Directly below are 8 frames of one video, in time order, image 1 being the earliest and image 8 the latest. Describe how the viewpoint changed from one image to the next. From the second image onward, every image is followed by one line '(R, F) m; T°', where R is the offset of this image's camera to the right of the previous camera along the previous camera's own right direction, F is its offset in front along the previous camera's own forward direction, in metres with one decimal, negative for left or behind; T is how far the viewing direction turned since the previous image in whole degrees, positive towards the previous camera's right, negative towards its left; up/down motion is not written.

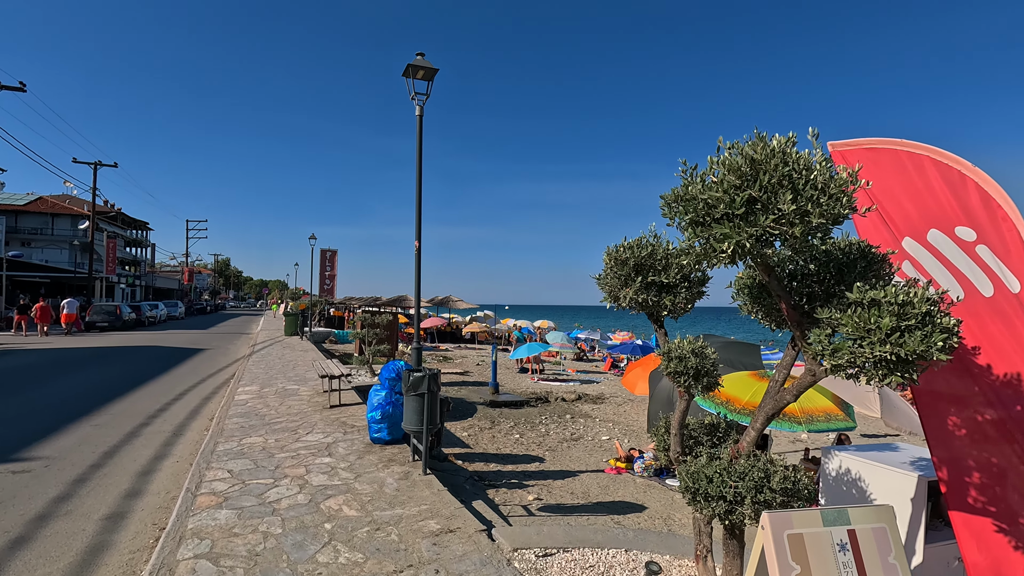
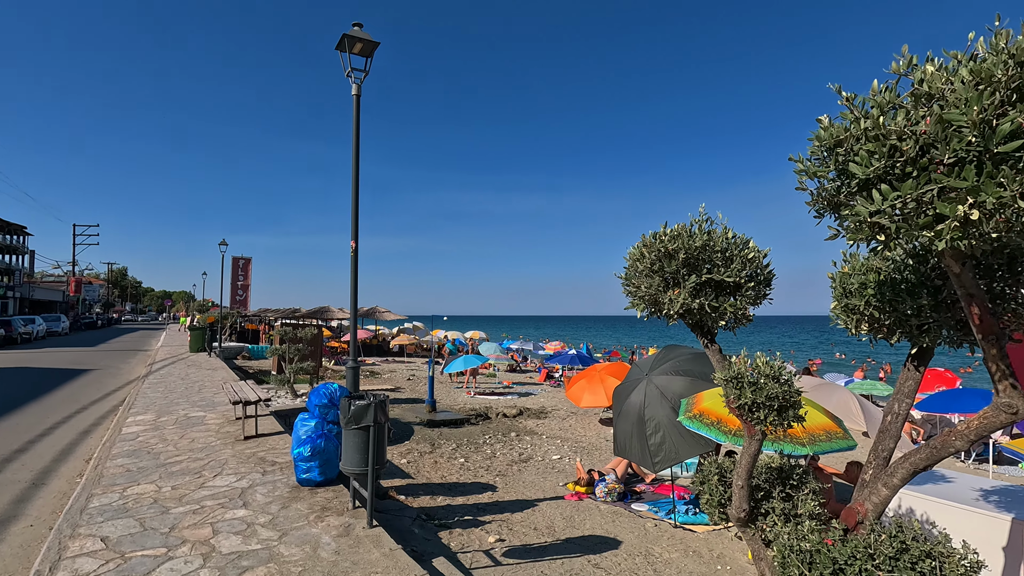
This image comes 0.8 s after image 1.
(-0.3, +0.9) m; +8°
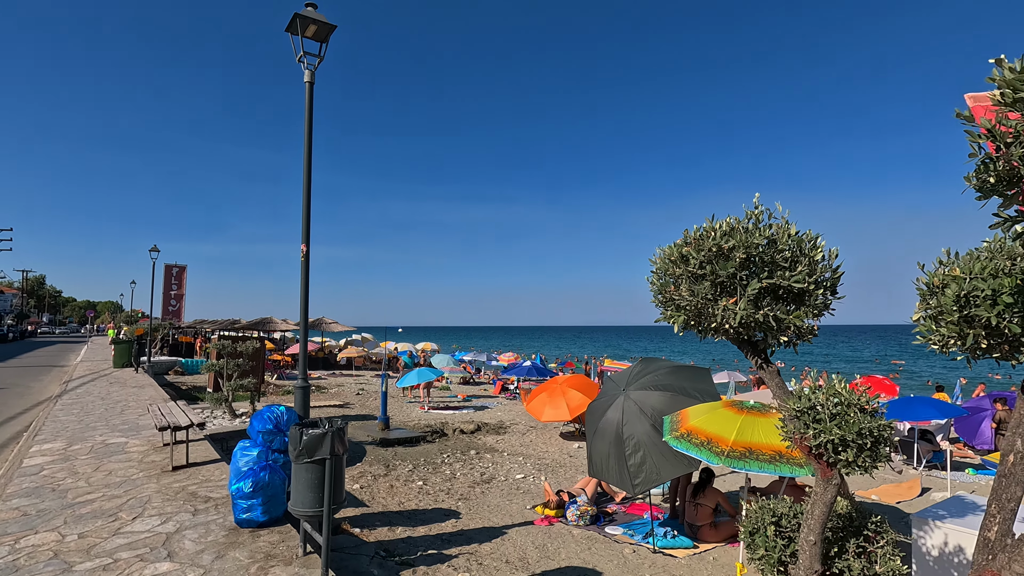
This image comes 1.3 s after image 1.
(-0.2, +0.5) m; +5°
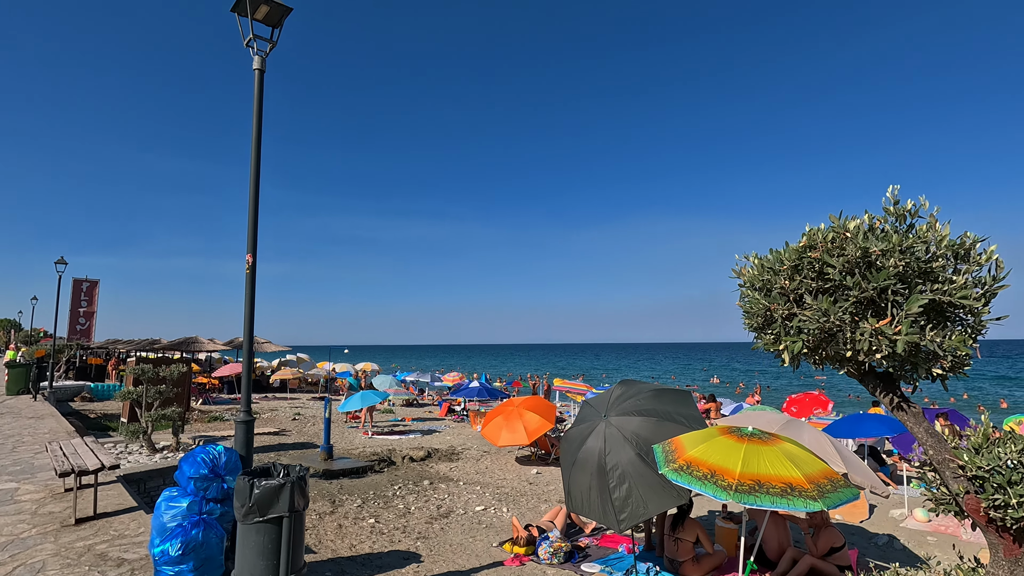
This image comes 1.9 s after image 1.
(-0.4, +0.6) m; +6°
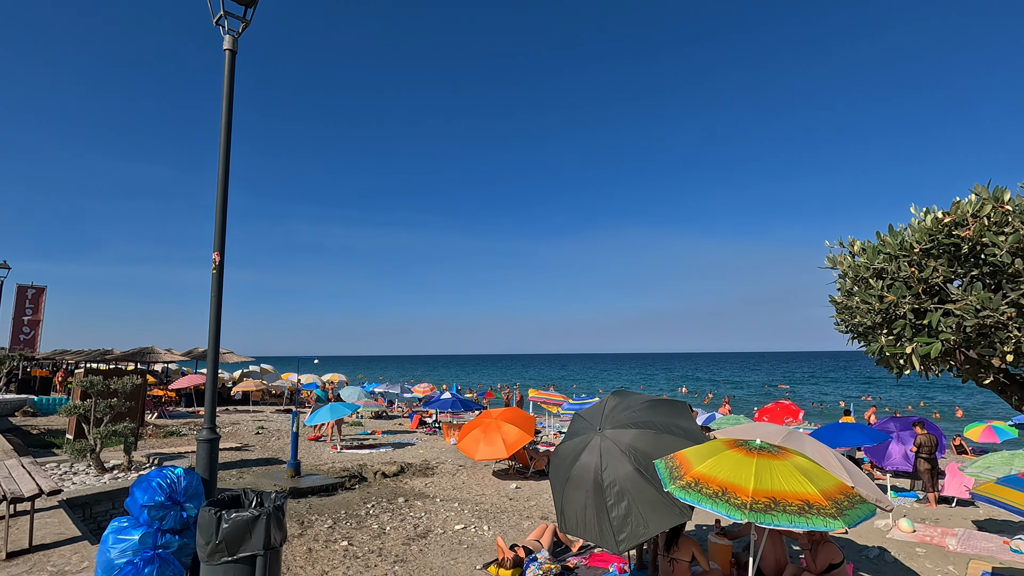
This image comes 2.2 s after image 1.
(-0.2, +0.4) m; +3°
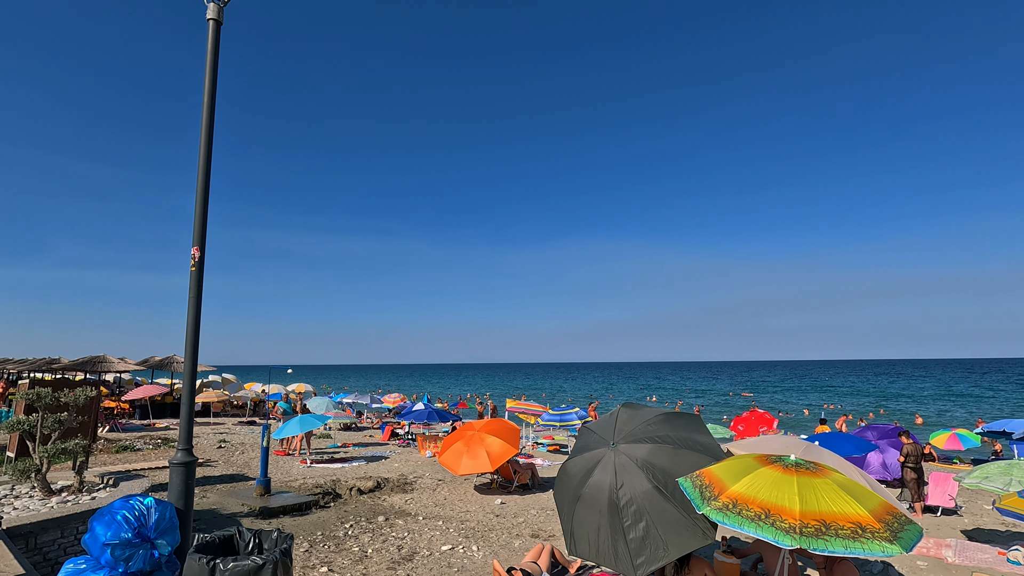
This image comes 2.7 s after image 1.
(-0.4, +0.4) m; +3°
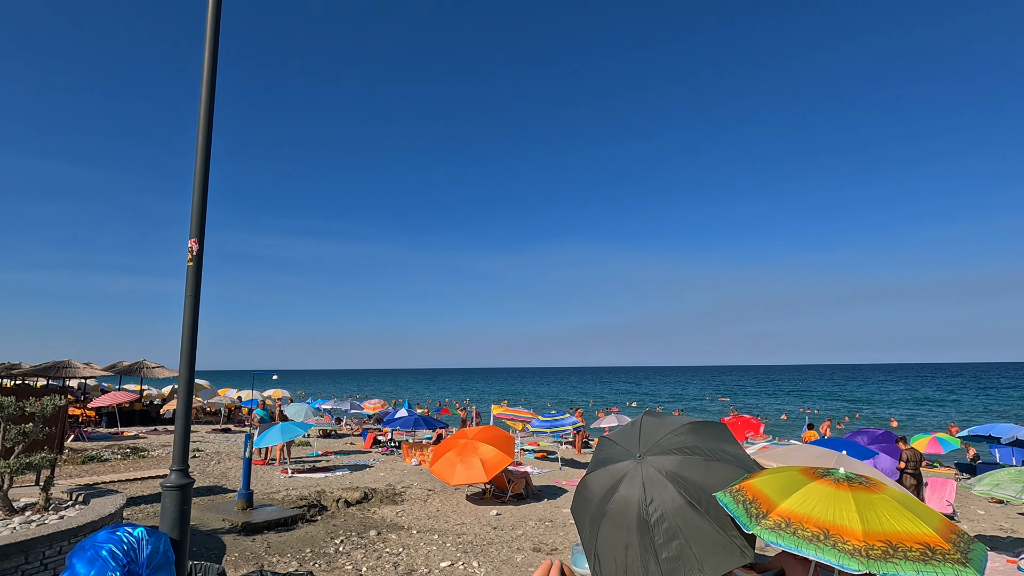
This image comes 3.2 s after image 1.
(-0.4, +0.4) m; +2°
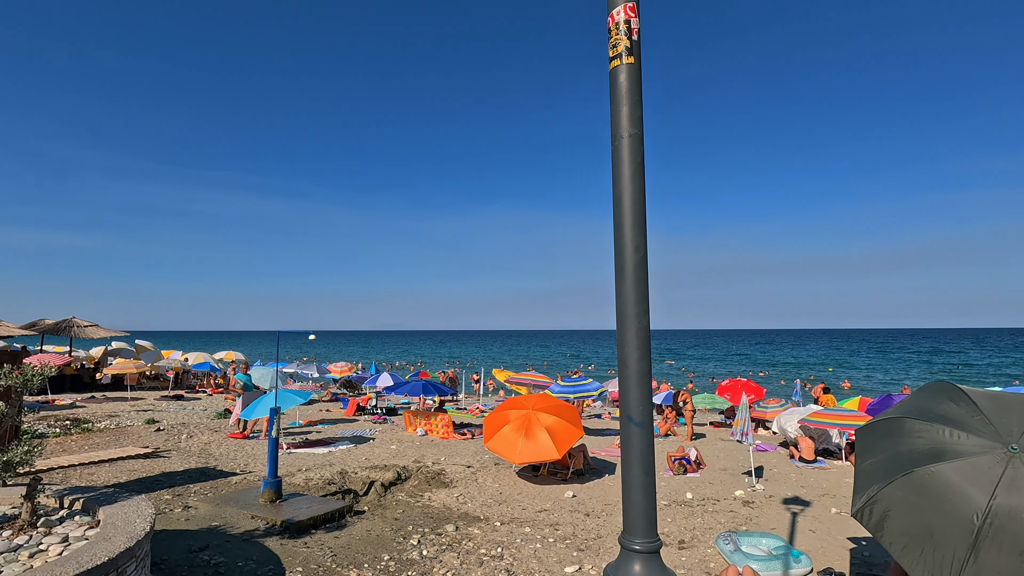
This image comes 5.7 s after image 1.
(-2.5, +2.0) m; +7°
